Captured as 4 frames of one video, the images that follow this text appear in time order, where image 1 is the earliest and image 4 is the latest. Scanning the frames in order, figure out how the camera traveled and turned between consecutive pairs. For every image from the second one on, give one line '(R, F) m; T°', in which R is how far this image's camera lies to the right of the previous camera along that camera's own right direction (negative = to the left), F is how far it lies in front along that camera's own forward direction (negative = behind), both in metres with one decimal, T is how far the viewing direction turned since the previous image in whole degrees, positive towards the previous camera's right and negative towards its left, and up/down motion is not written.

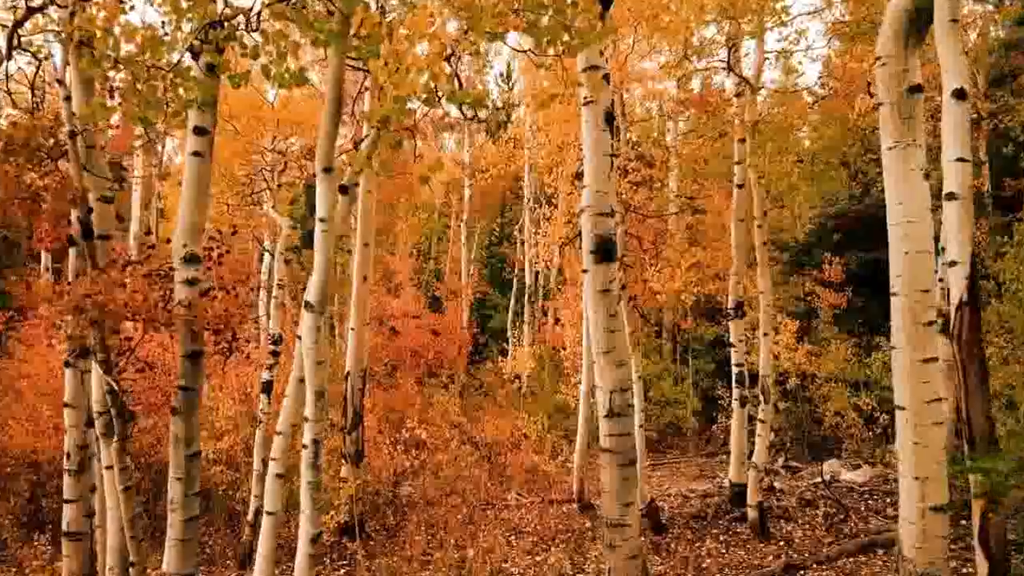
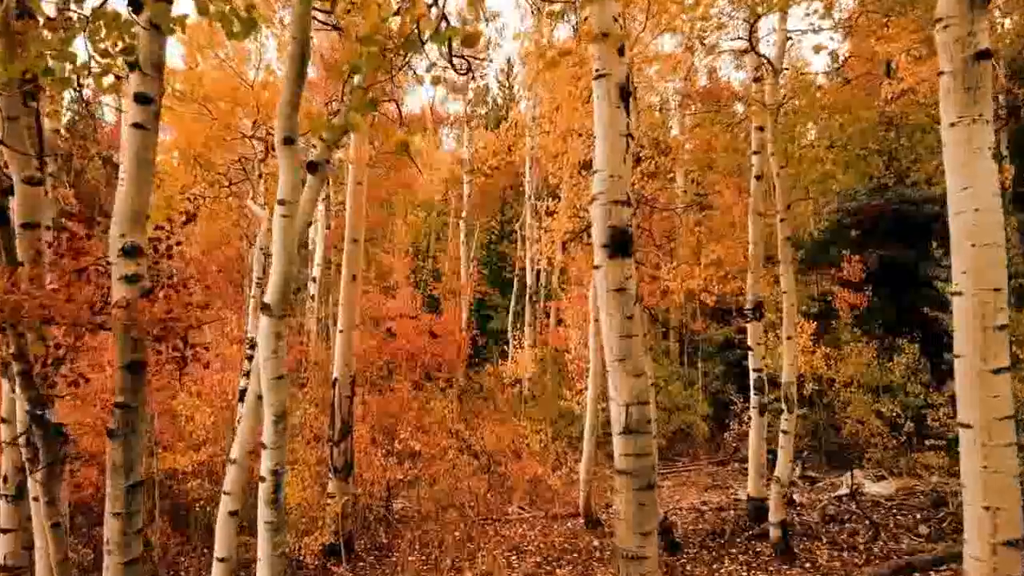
(-0.1, +0.9) m; 0°
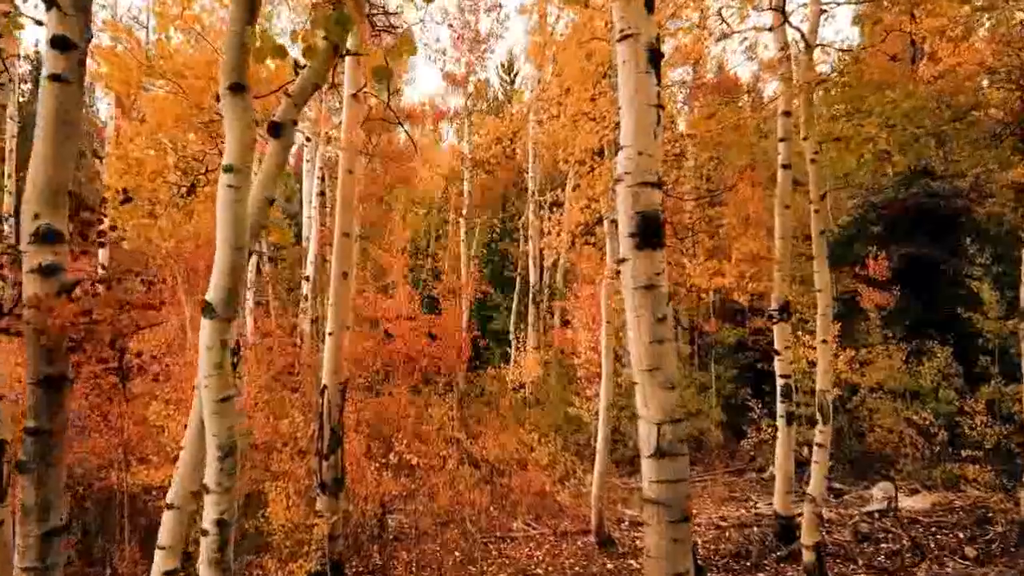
(-0.4, +0.9) m; 0°
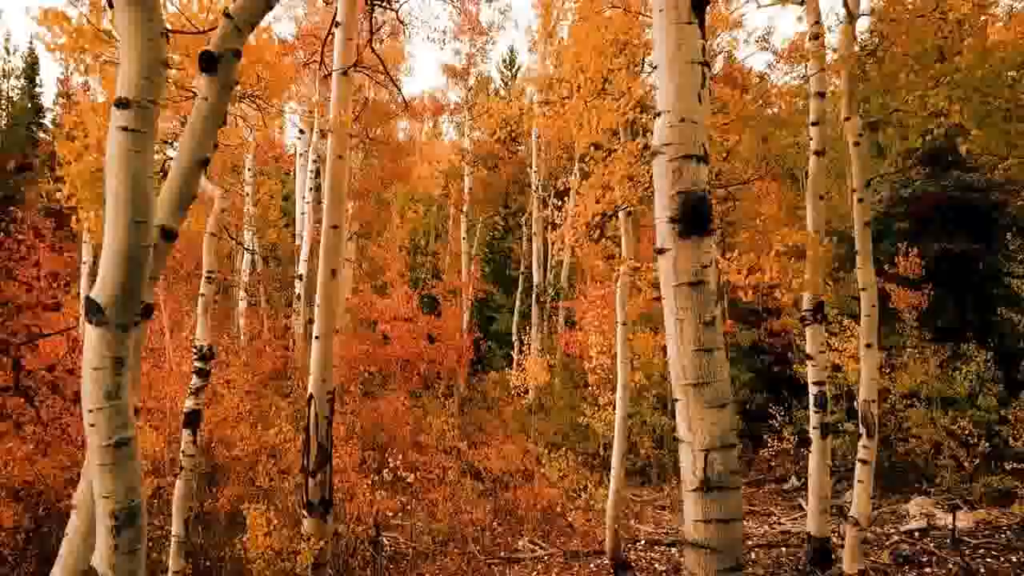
(-0.4, +1.0) m; 0°
